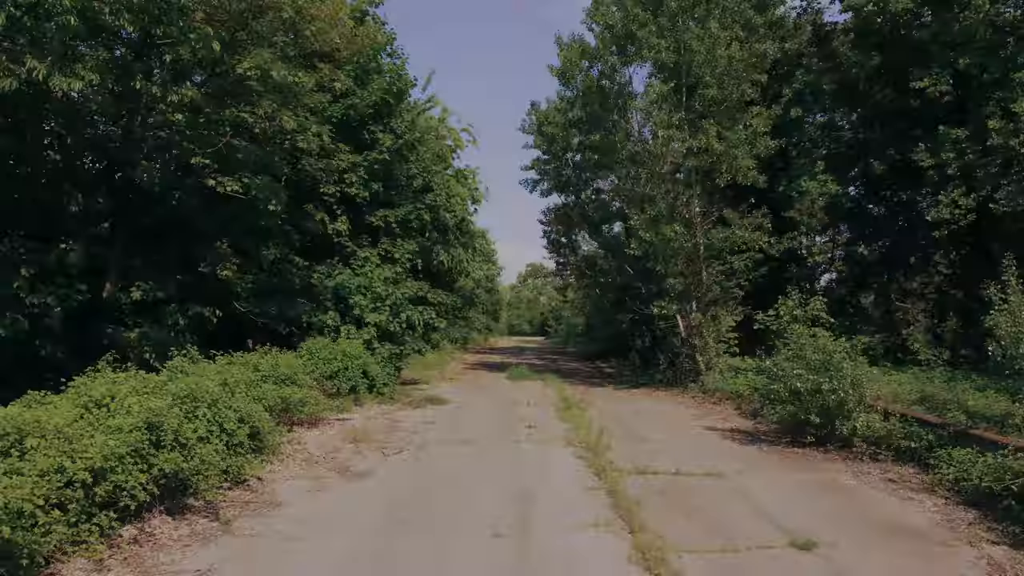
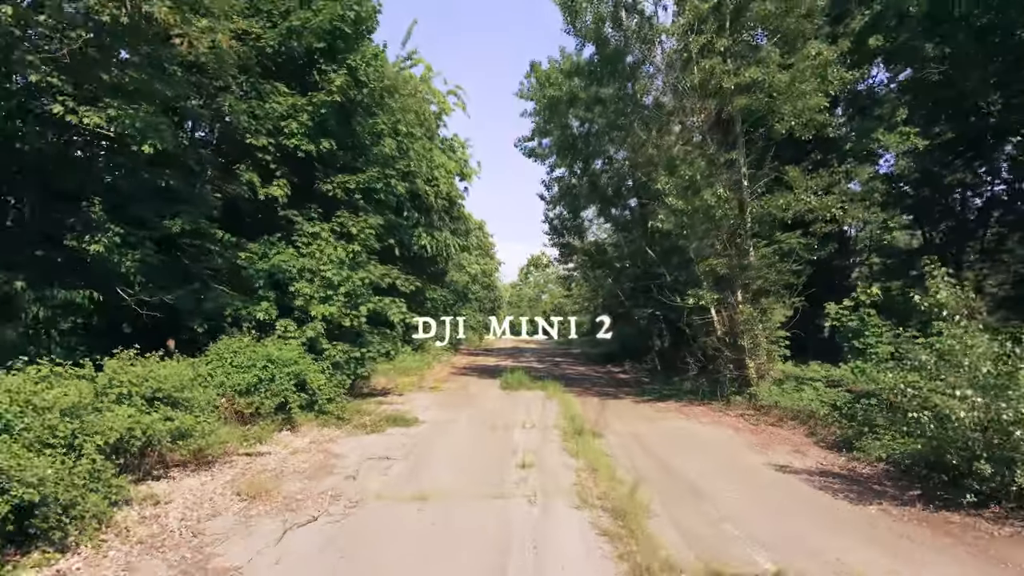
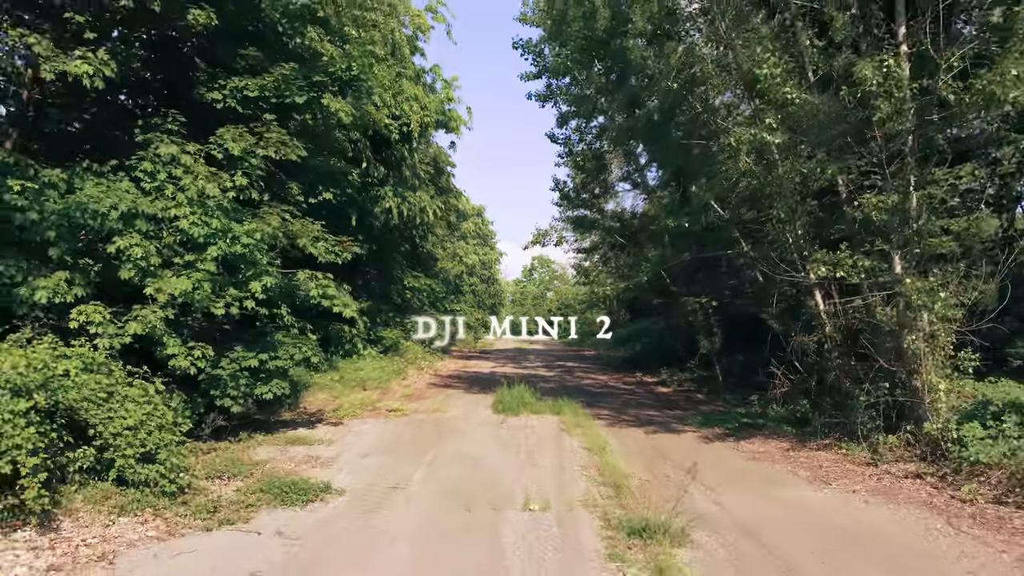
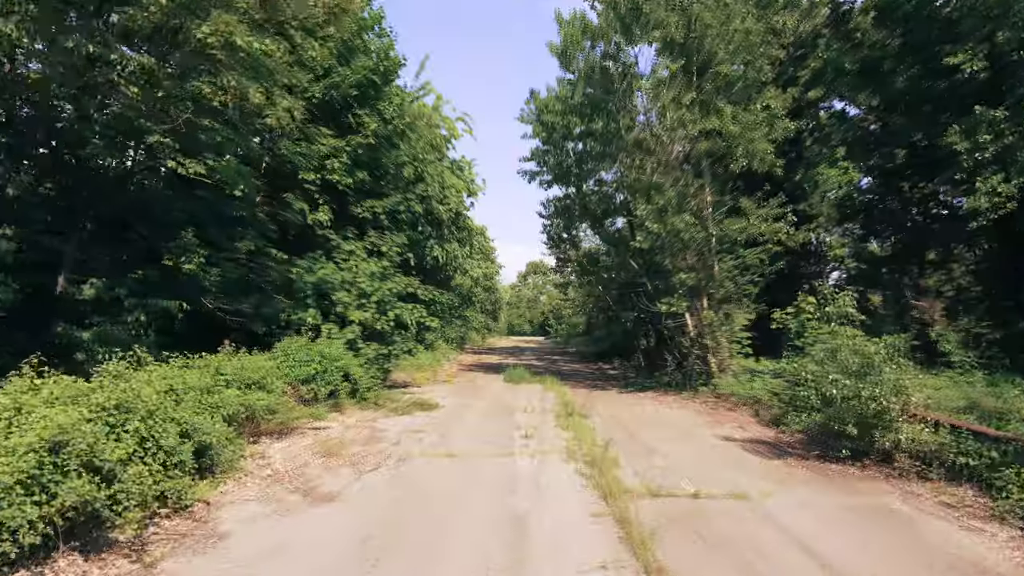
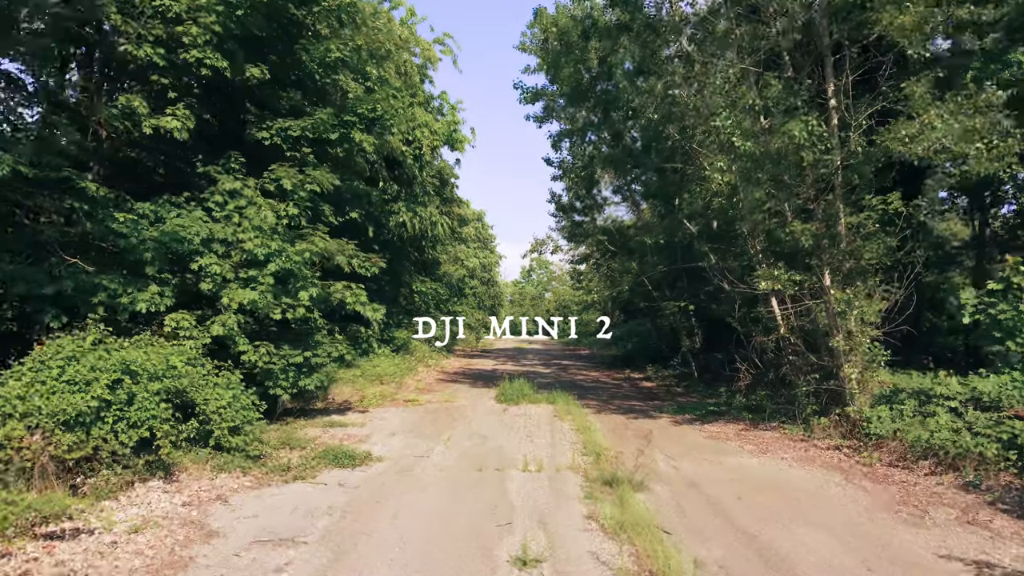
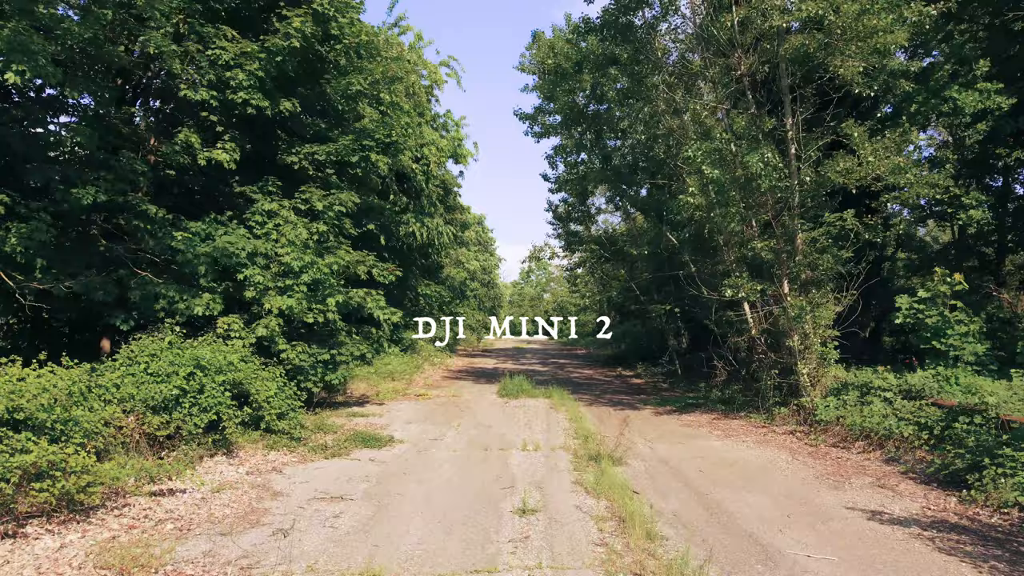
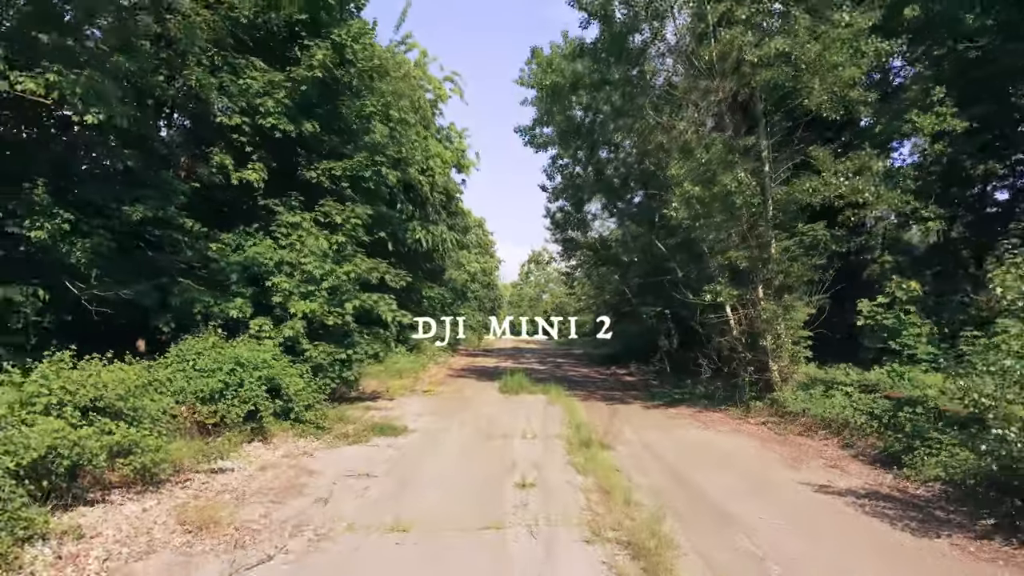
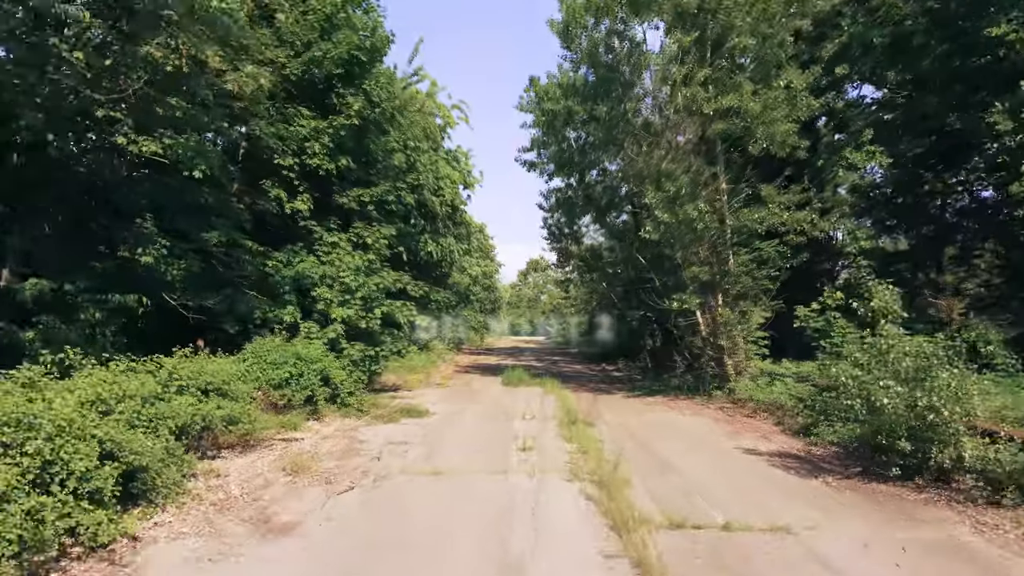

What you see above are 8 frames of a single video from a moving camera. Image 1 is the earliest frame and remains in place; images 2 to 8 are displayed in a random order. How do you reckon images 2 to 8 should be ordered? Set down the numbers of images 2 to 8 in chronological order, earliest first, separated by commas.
4, 8, 2, 7, 6, 5, 3
